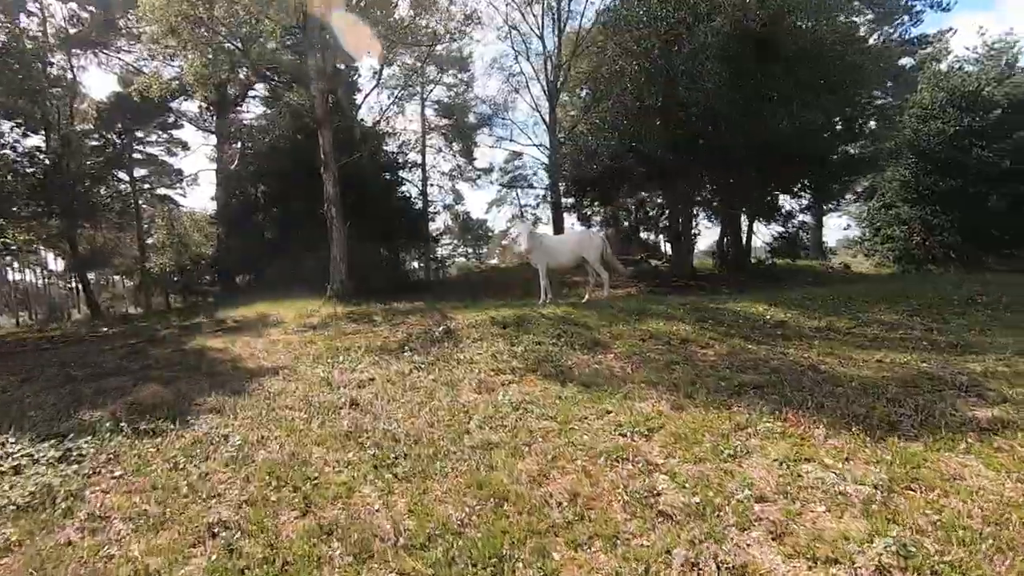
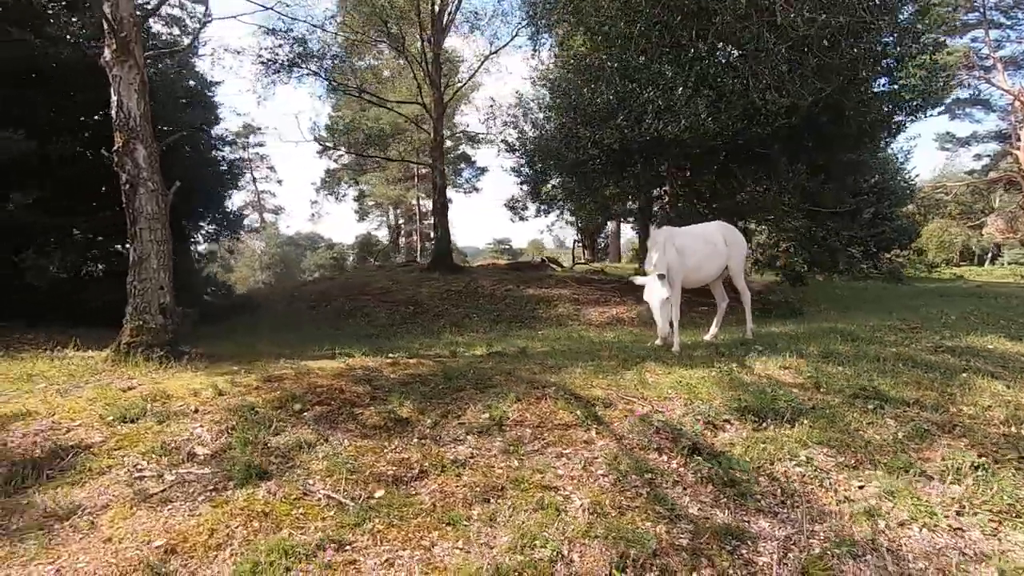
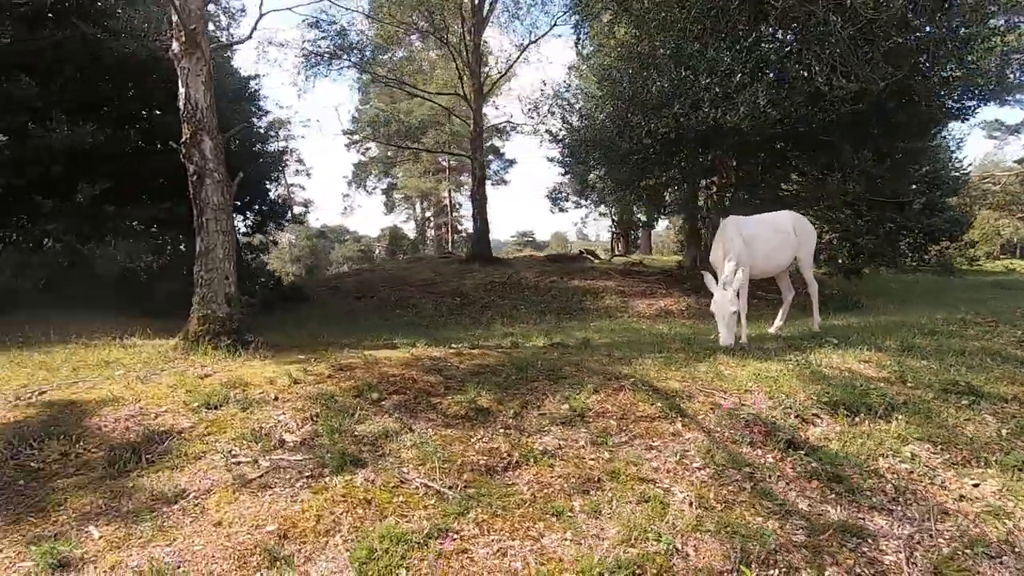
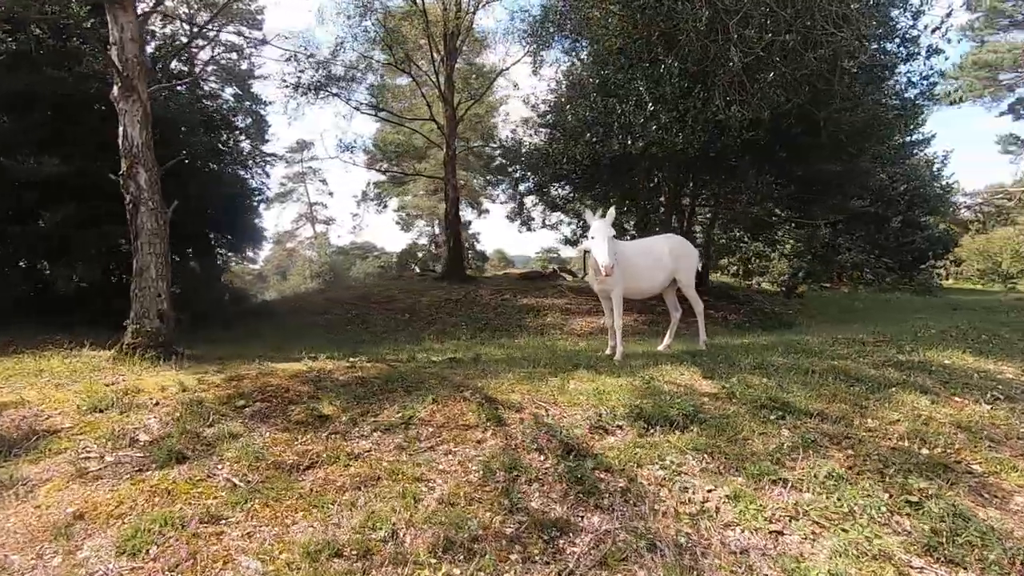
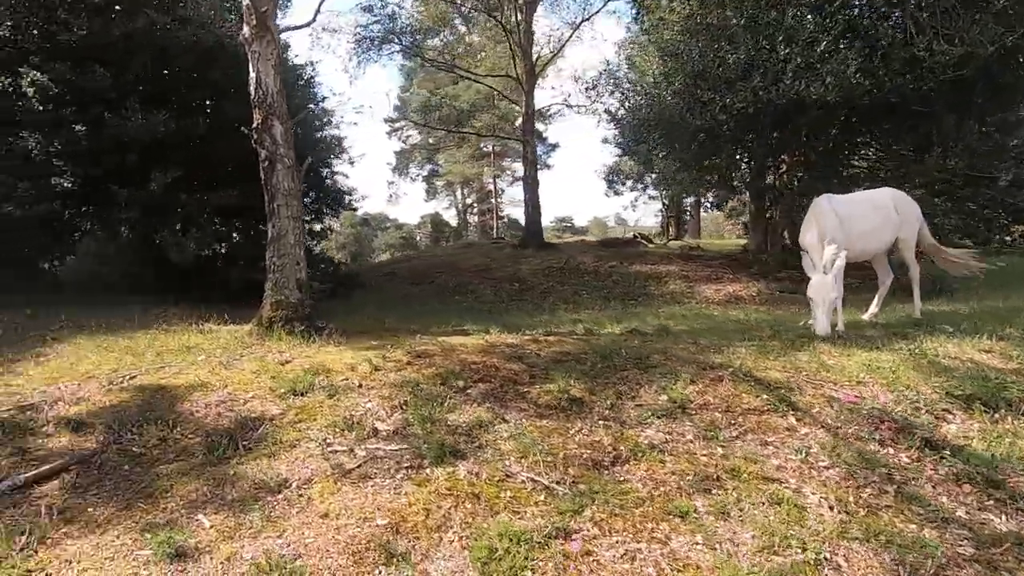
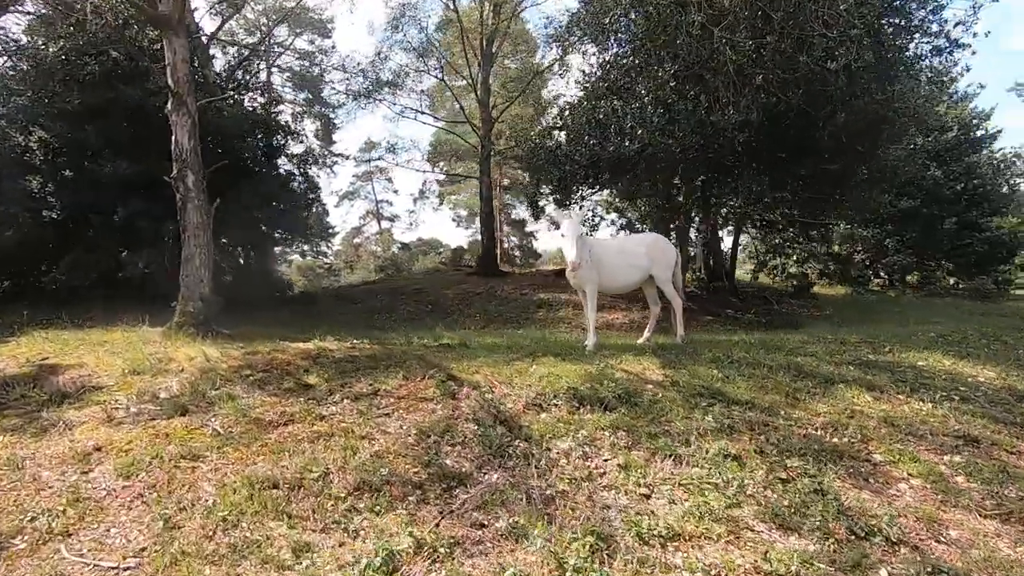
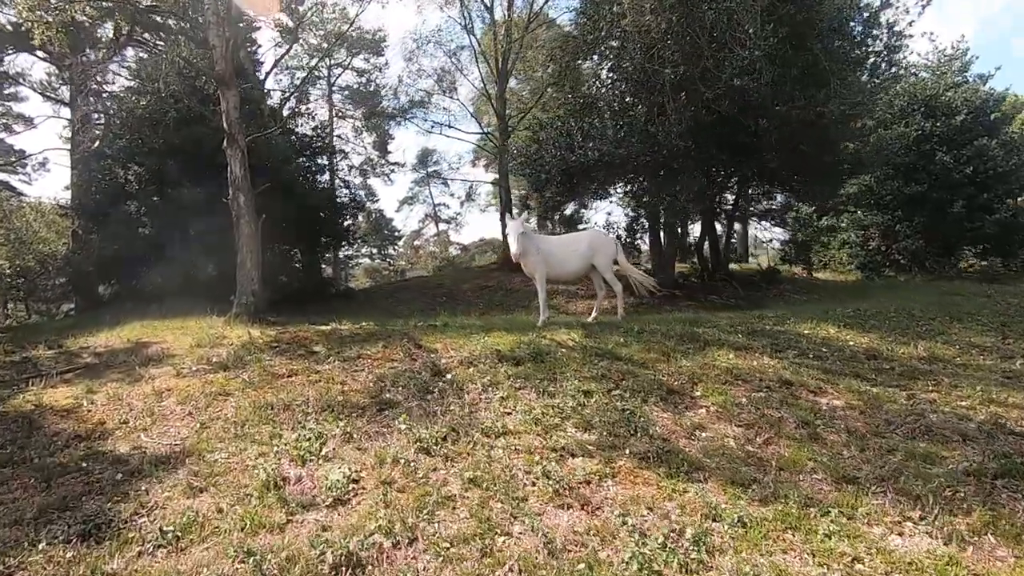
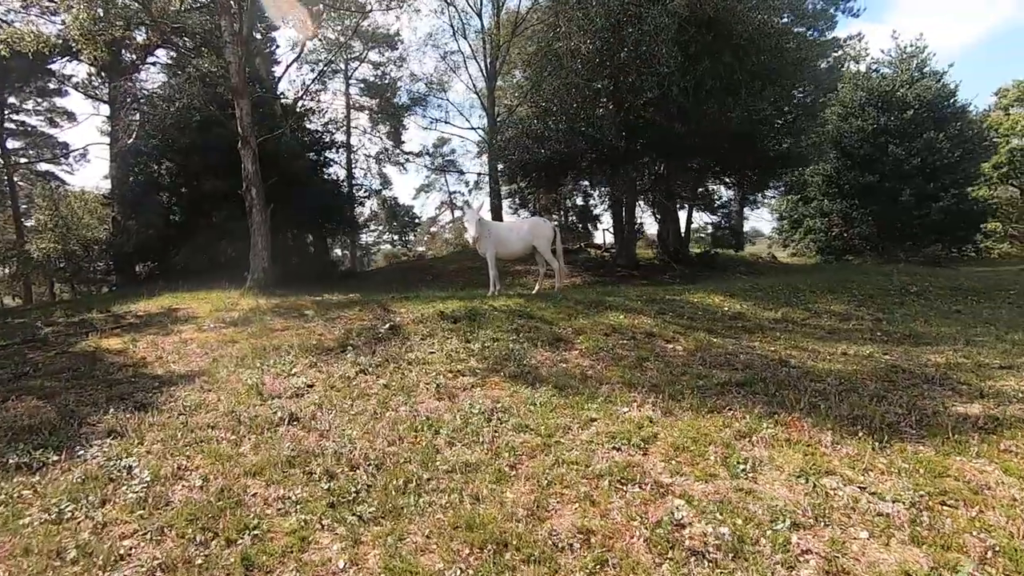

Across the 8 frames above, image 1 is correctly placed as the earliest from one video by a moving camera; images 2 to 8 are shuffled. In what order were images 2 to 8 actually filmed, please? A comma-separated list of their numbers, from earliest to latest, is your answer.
8, 7, 6, 4, 2, 3, 5
